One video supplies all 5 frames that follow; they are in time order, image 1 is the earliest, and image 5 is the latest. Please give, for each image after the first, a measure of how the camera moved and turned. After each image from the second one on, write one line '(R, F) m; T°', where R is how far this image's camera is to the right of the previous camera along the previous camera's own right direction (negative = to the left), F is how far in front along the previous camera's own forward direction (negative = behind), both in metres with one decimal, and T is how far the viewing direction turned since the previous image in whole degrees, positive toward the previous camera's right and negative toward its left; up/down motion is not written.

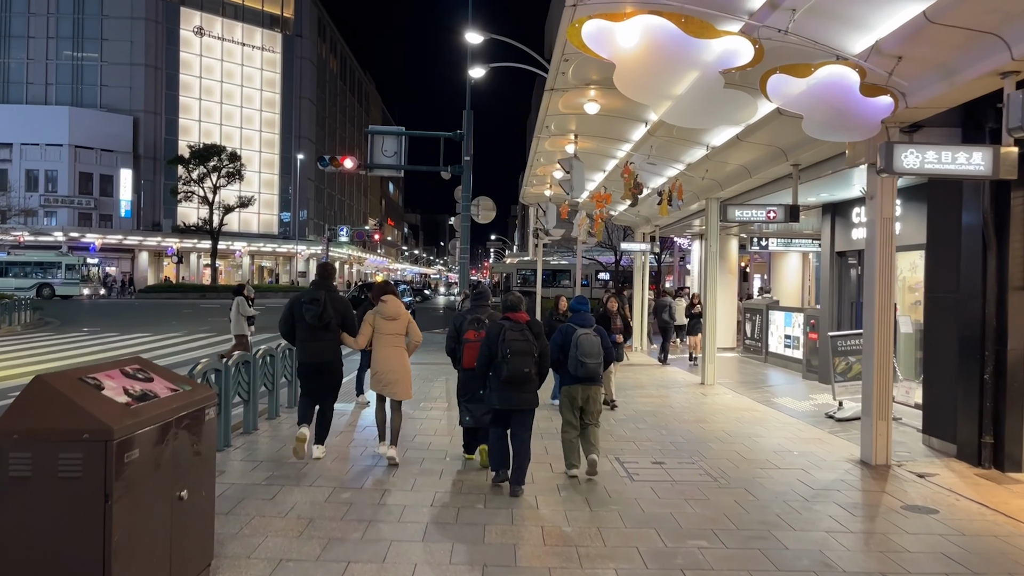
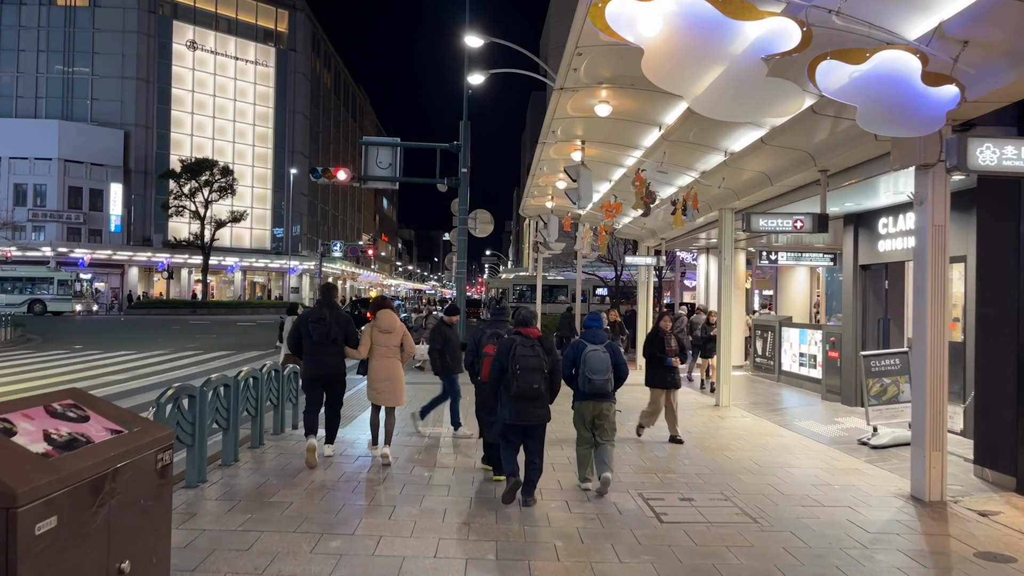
(-0.2, +0.7) m; +1°
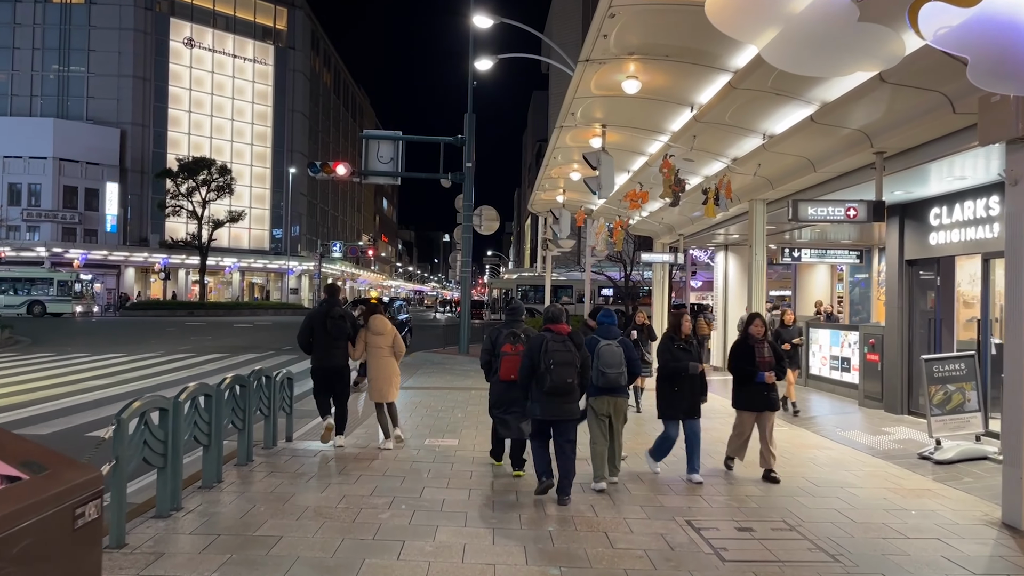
(-0.2, +0.9) m; 0°
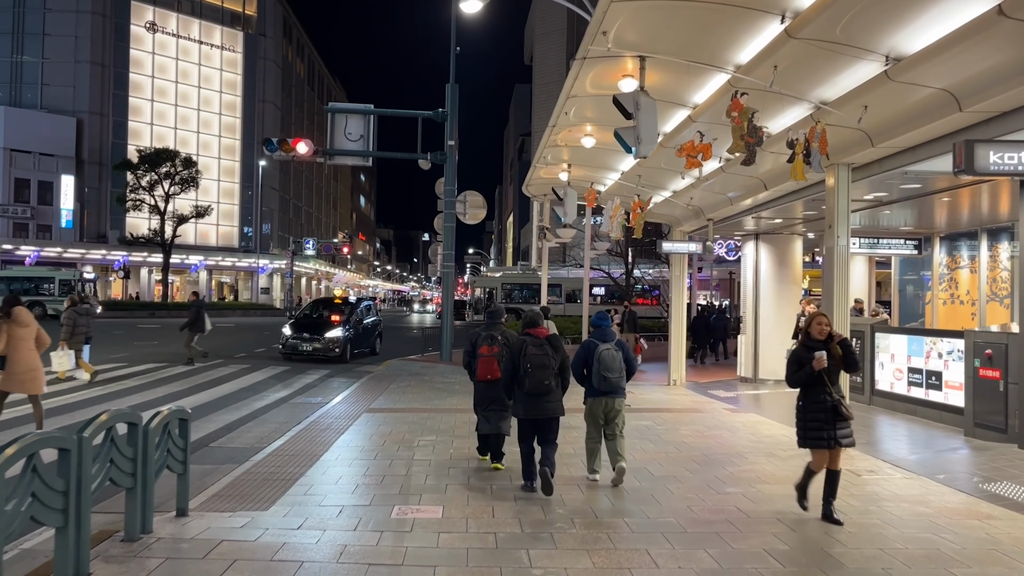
(-0.3, +2.8) m; +2°
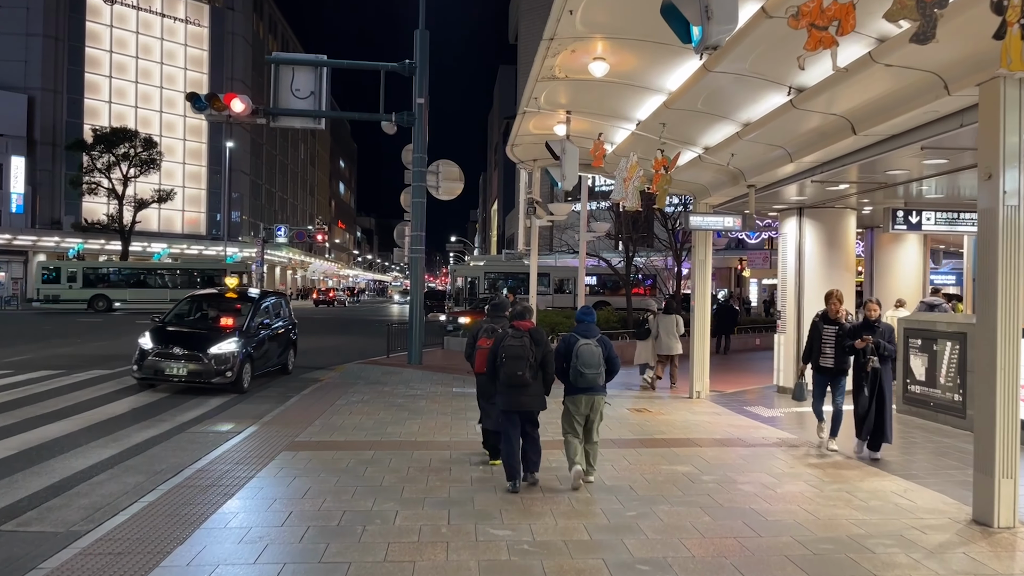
(+0.1, +3.1) m; +1°
